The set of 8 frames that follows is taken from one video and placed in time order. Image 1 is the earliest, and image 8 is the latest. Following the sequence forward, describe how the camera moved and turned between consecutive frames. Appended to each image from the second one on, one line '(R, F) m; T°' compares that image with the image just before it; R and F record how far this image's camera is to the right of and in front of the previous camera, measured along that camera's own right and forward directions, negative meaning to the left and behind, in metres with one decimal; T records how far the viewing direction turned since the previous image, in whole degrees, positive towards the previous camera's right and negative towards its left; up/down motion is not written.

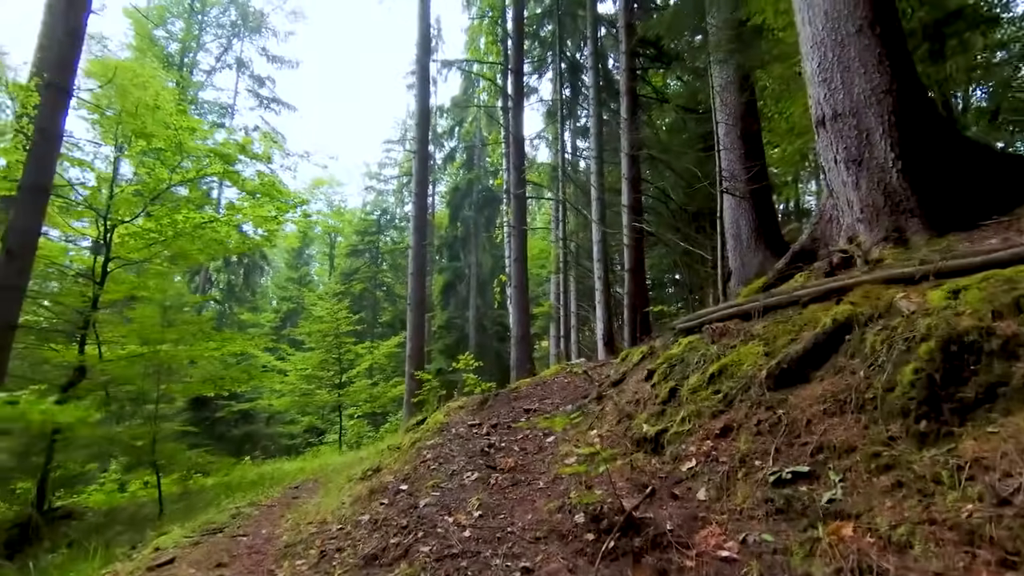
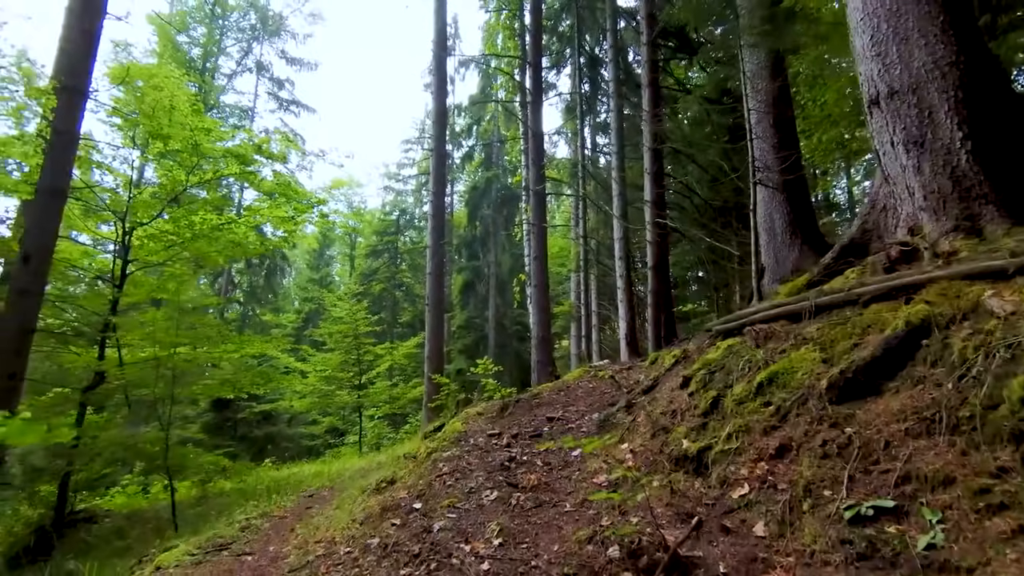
(0.0, +0.2) m; -2°
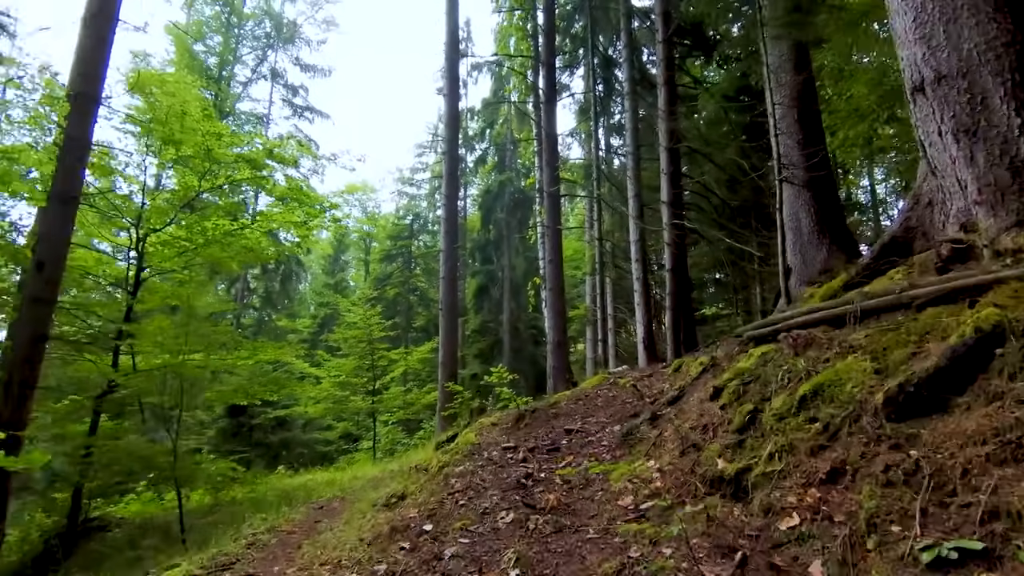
(0.0, +0.2) m; -1°
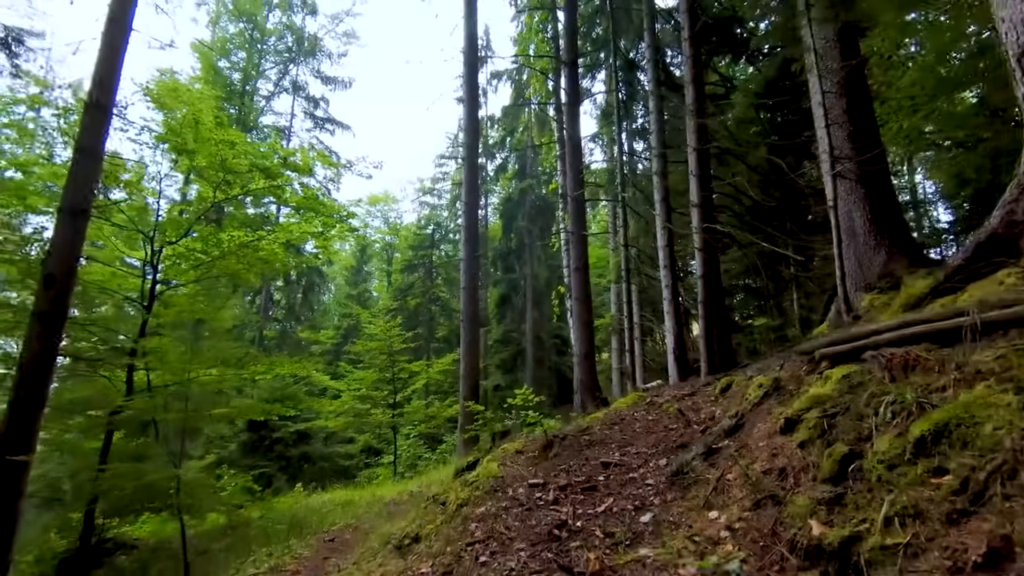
(0.0, +0.4) m; -2°
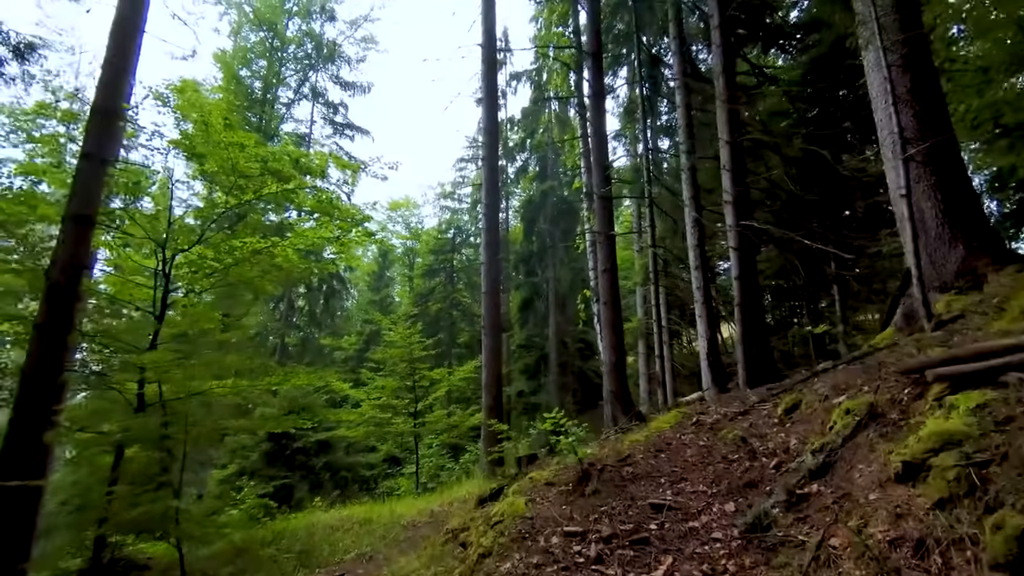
(0.0, +0.4) m; -2°
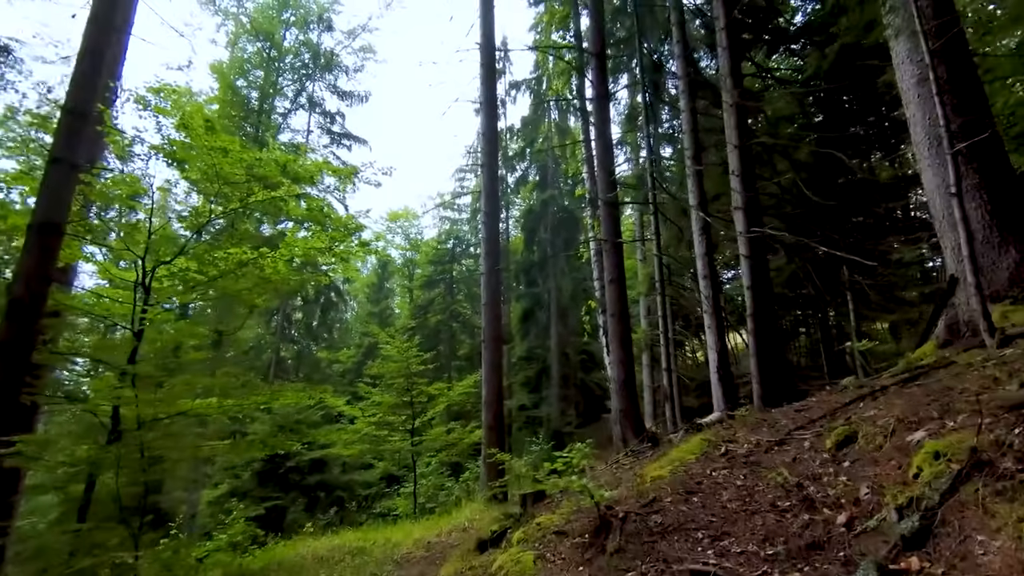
(0.0, +0.4) m; 0°
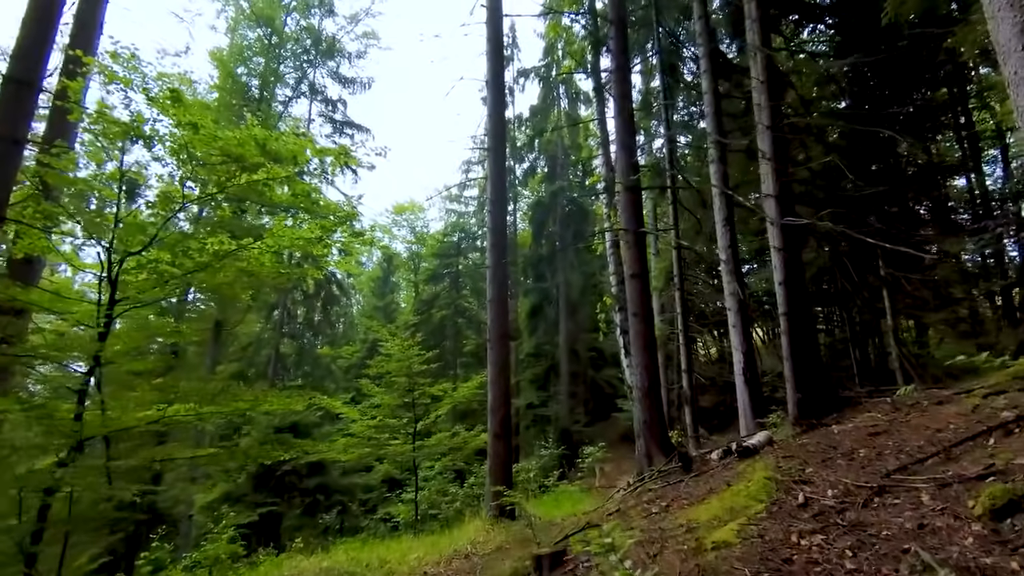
(0.0, +0.8) m; -1°
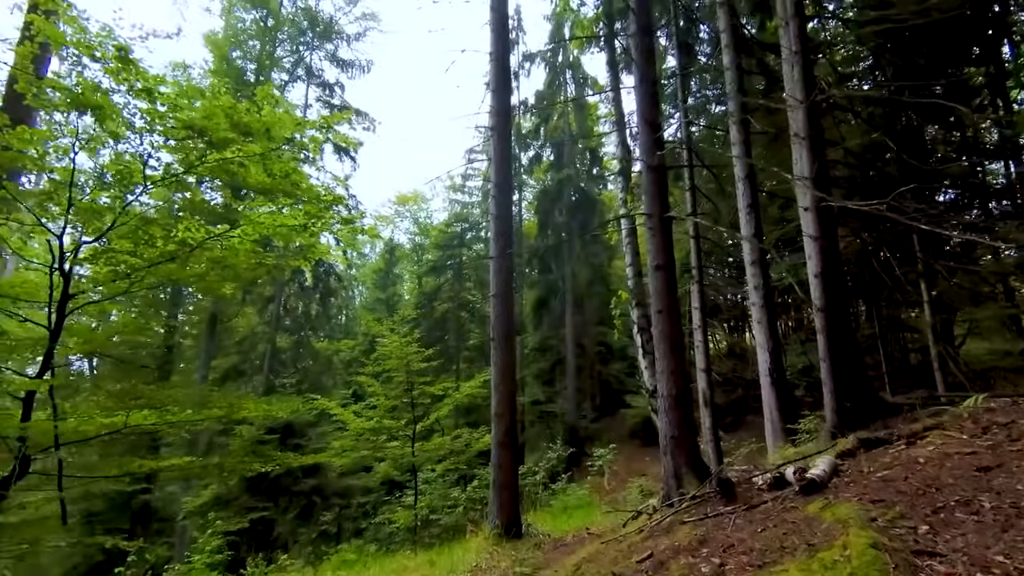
(0.0, +0.8) m; 0°
